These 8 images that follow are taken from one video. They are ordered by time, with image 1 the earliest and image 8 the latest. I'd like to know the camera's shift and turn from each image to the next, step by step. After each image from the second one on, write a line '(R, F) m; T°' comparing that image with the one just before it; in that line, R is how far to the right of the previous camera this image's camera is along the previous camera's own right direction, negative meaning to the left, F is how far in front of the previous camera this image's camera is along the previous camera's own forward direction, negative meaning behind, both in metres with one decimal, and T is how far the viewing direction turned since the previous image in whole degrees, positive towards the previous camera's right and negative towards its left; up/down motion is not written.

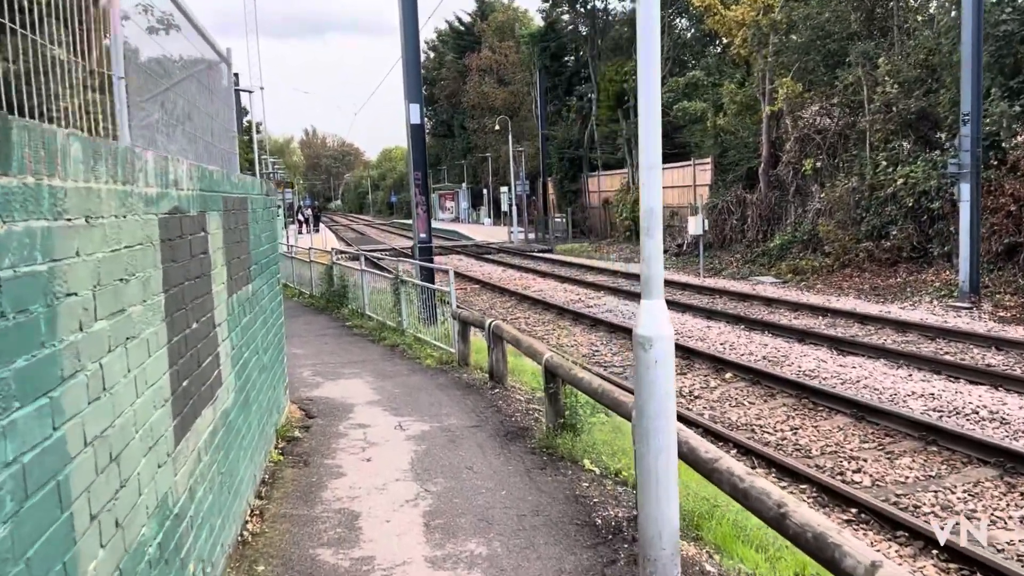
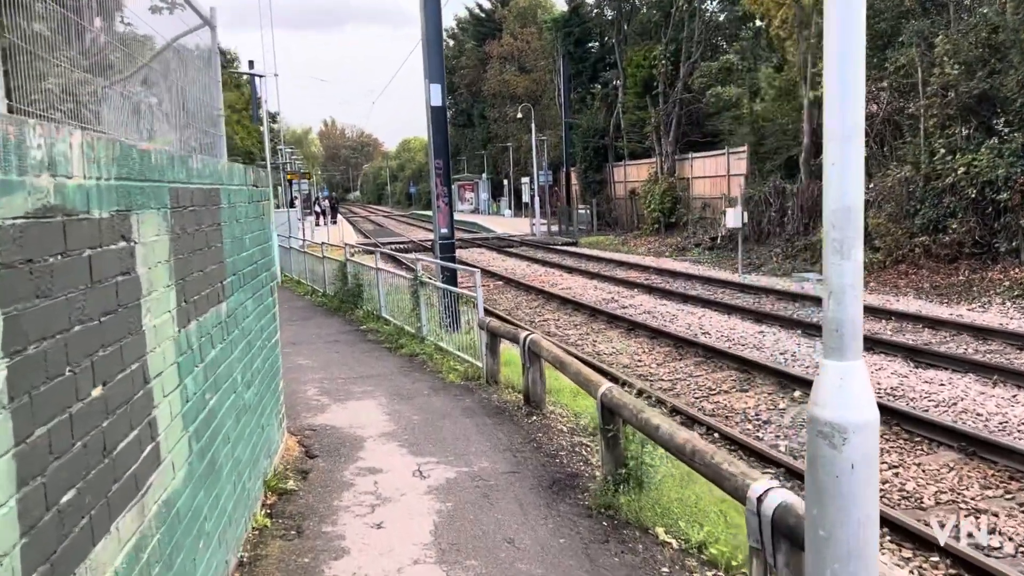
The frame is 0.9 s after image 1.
(-0.2, +1.2) m; -1°
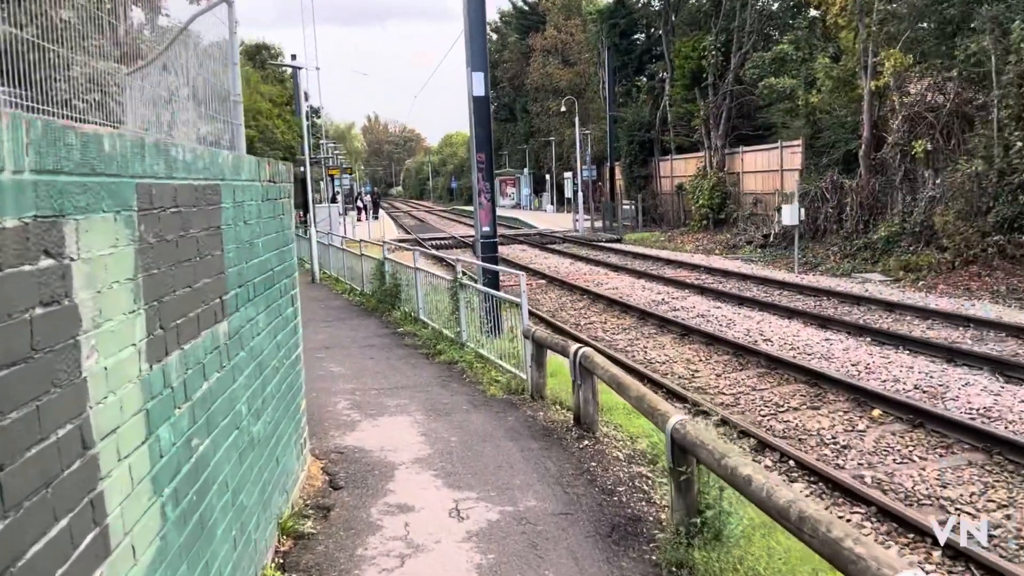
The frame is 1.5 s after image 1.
(-0.1, +0.7) m; -3°
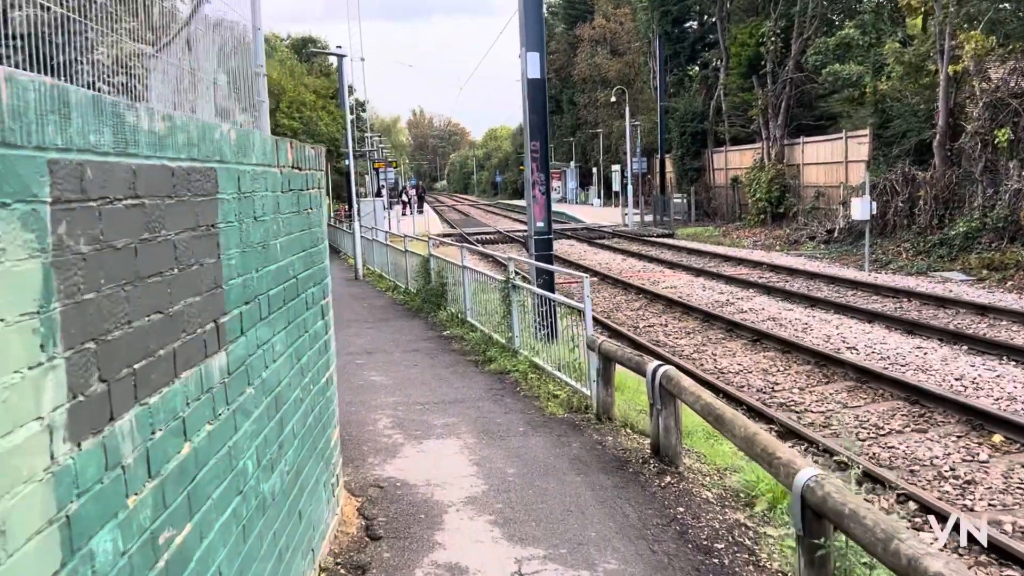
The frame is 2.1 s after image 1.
(-0.1, +0.9) m; -3°
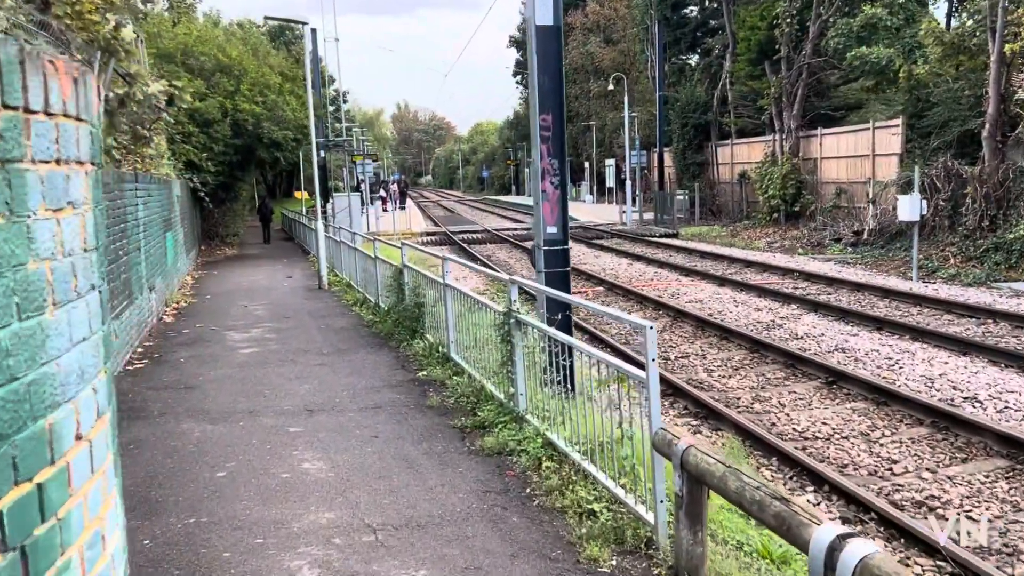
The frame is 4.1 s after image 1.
(-0.1, +2.6) m; +1°
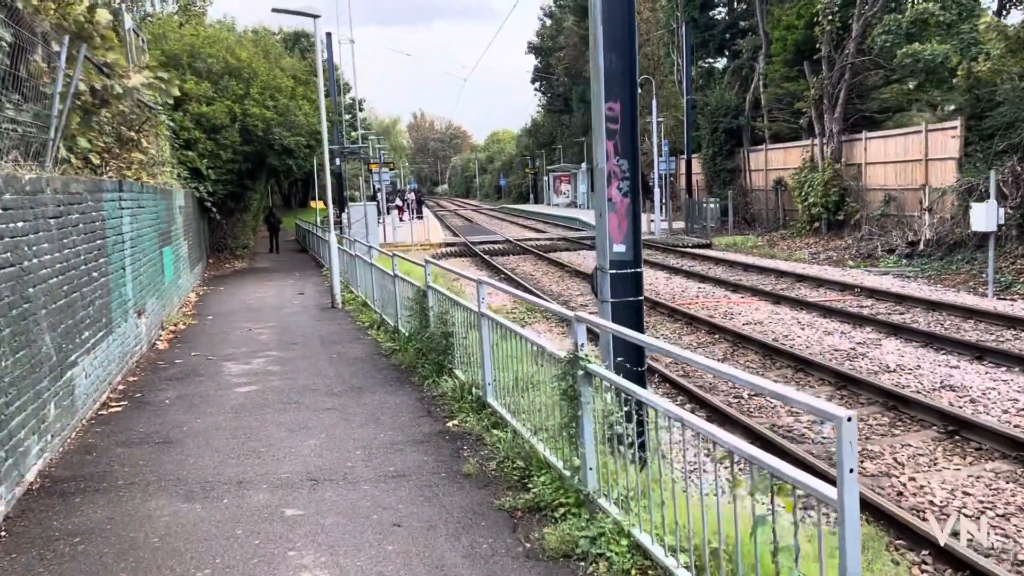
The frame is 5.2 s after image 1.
(-0.3, +1.4) m; -1°
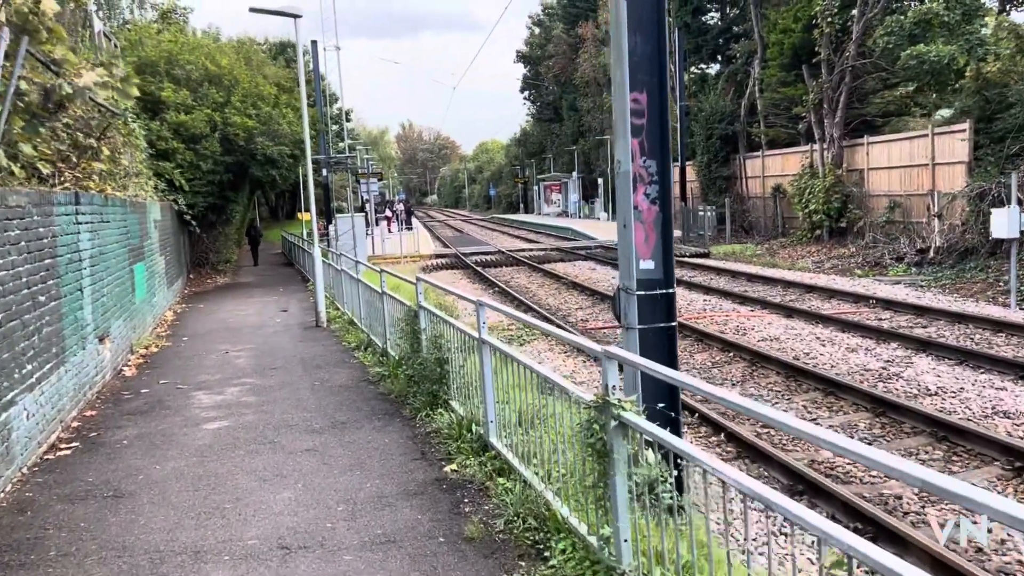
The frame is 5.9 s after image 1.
(-0.1, +0.8) m; +1°
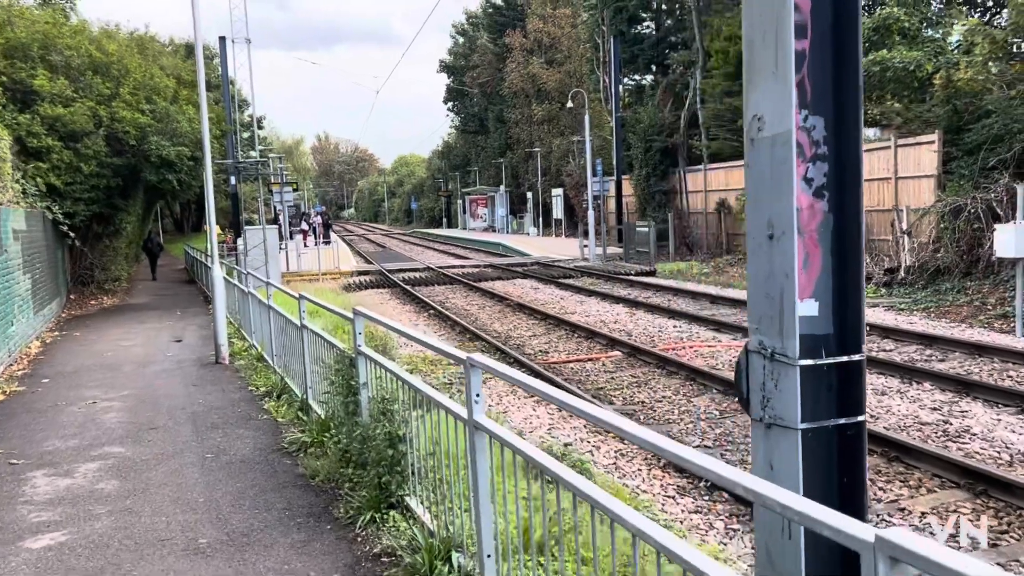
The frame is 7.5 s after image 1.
(-0.4, +2.1) m; +6°
